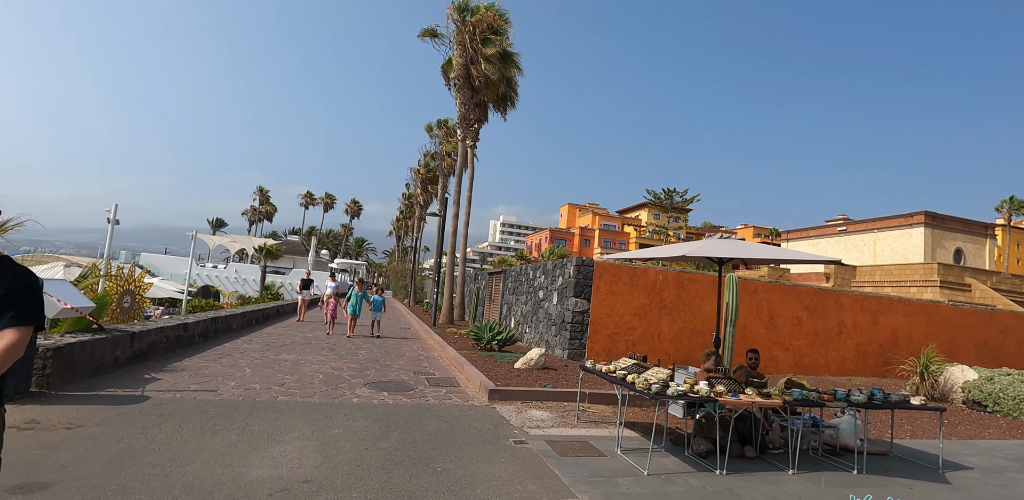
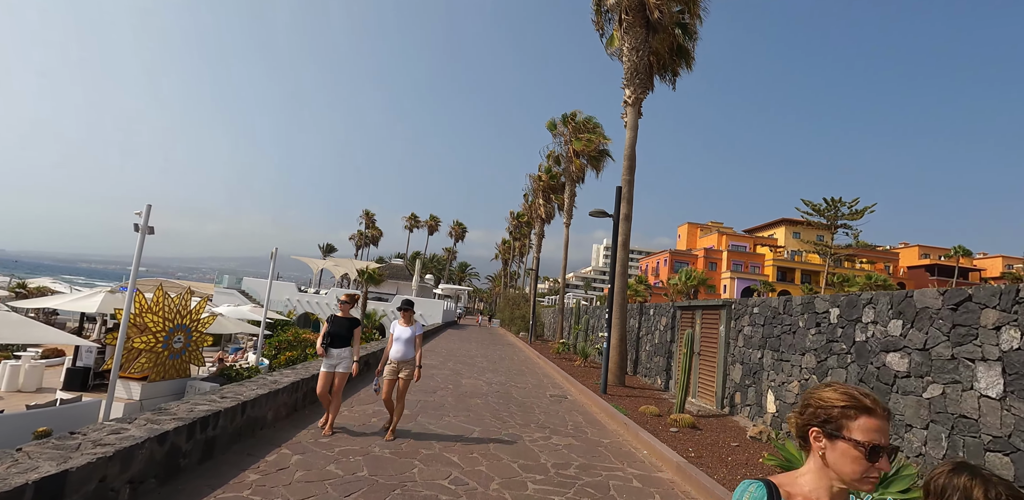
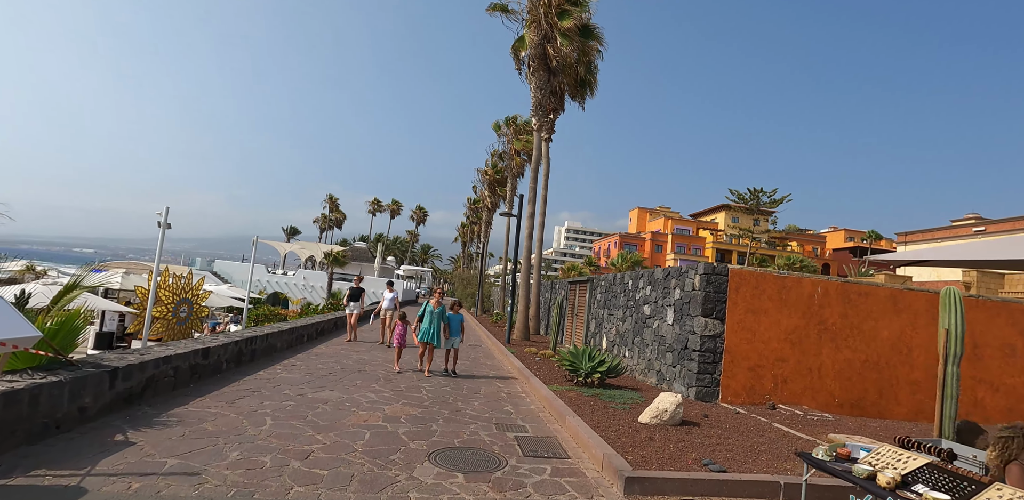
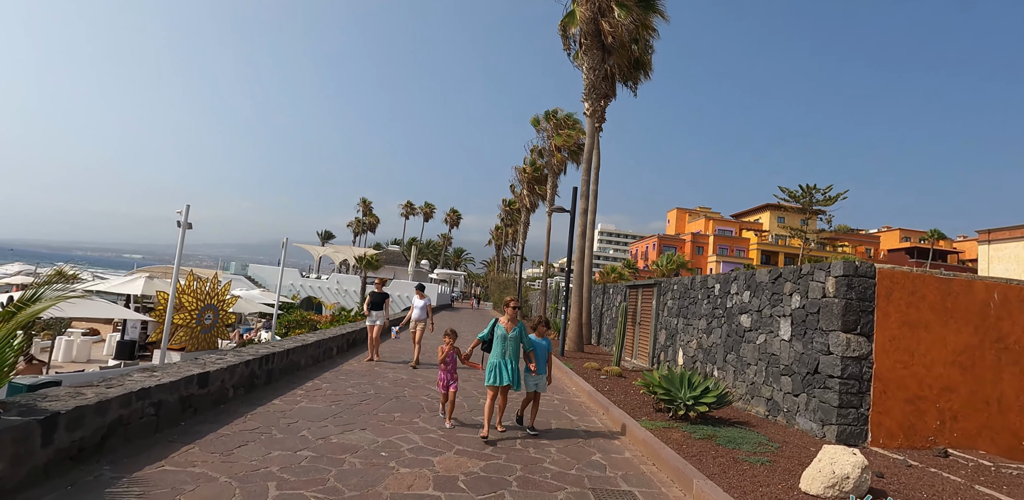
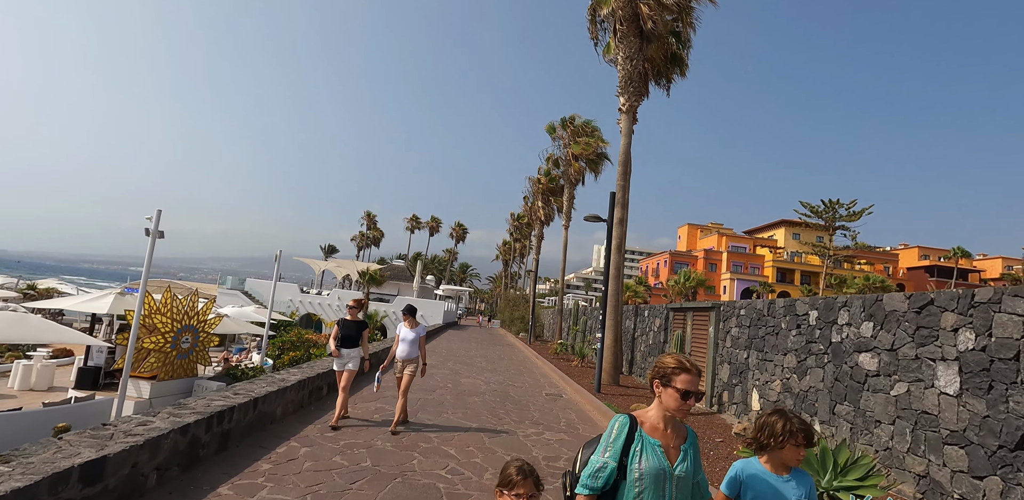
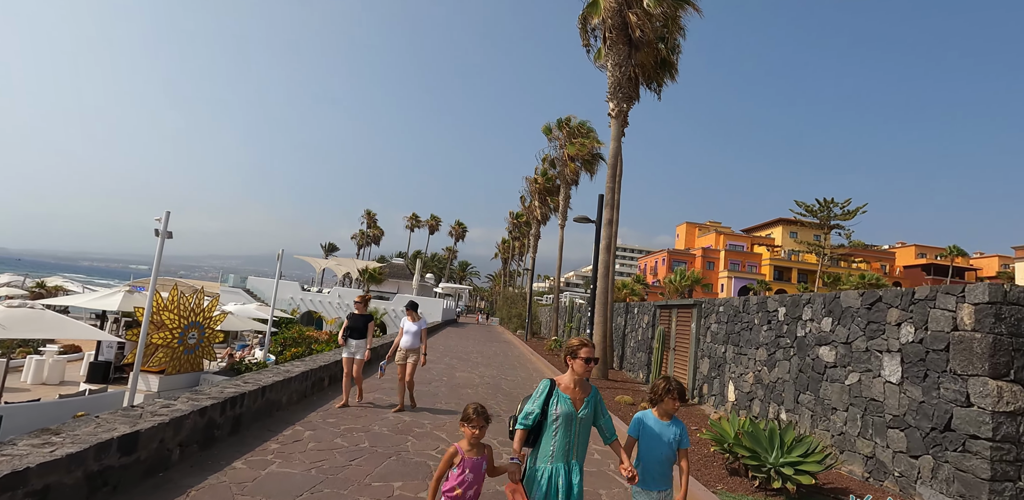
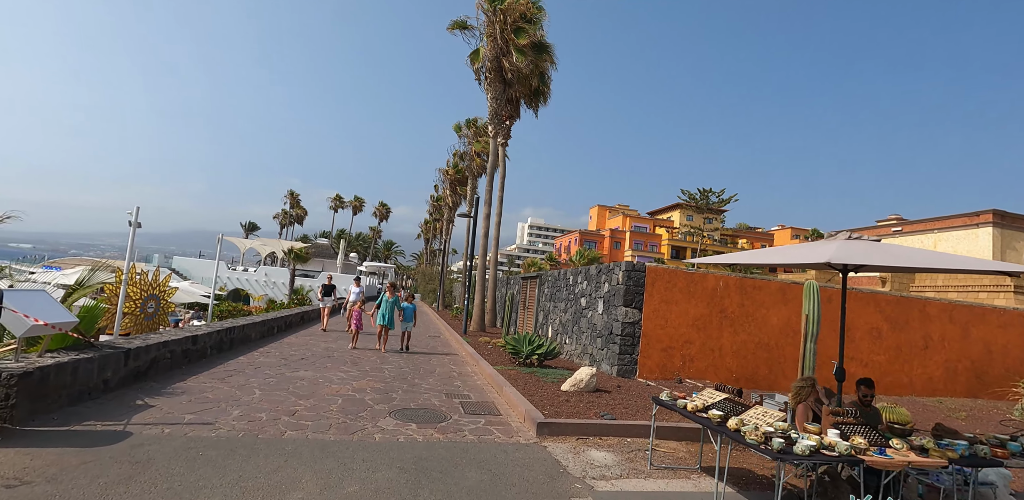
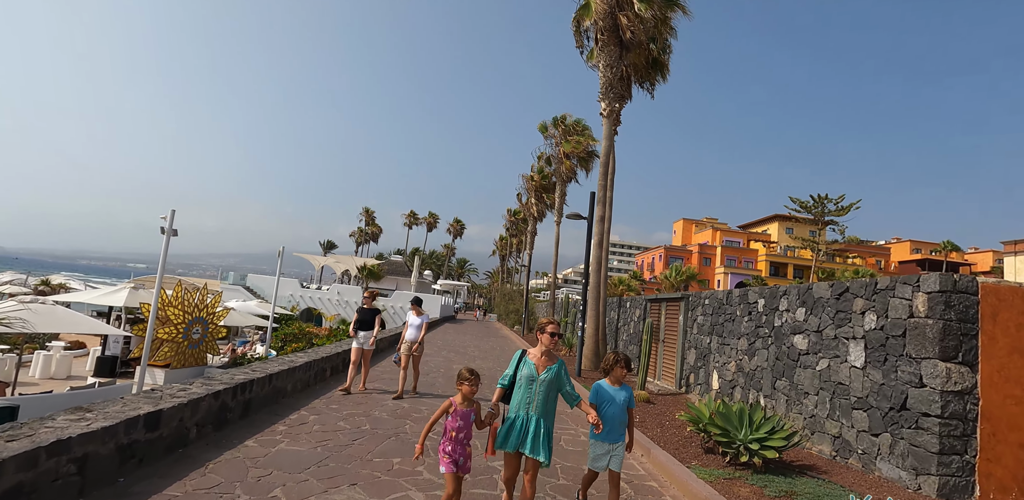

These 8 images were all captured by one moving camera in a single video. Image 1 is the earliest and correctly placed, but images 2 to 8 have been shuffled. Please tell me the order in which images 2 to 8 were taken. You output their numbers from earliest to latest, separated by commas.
7, 3, 4, 8, 6, 5, 2
